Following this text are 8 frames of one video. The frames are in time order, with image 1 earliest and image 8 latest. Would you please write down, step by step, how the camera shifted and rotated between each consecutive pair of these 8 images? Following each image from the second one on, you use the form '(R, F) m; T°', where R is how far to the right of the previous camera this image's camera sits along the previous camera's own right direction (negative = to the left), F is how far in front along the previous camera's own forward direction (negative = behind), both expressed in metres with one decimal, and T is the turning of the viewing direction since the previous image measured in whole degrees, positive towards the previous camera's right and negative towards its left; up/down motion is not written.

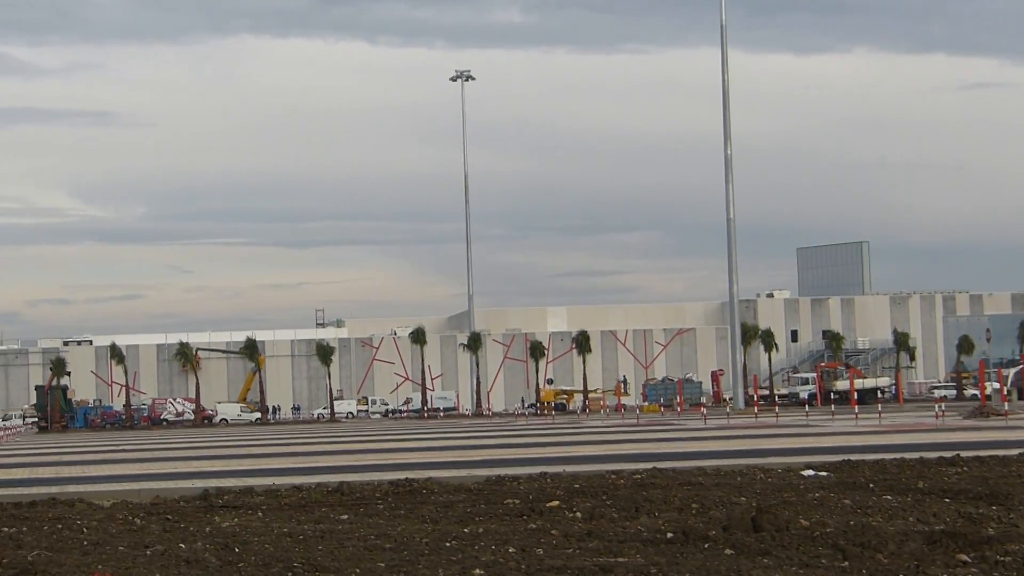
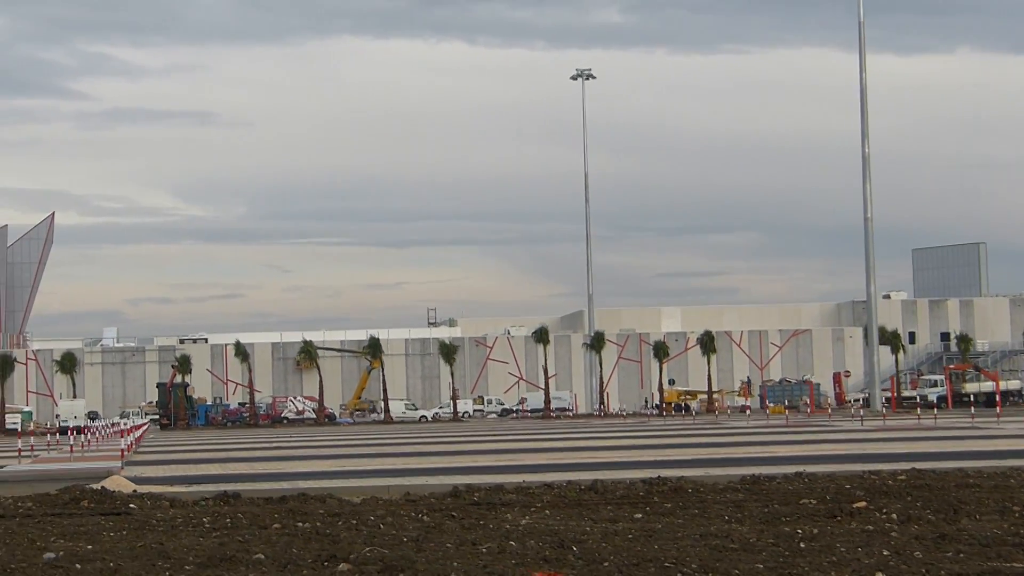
(-1.0, +0.3) m; -3°
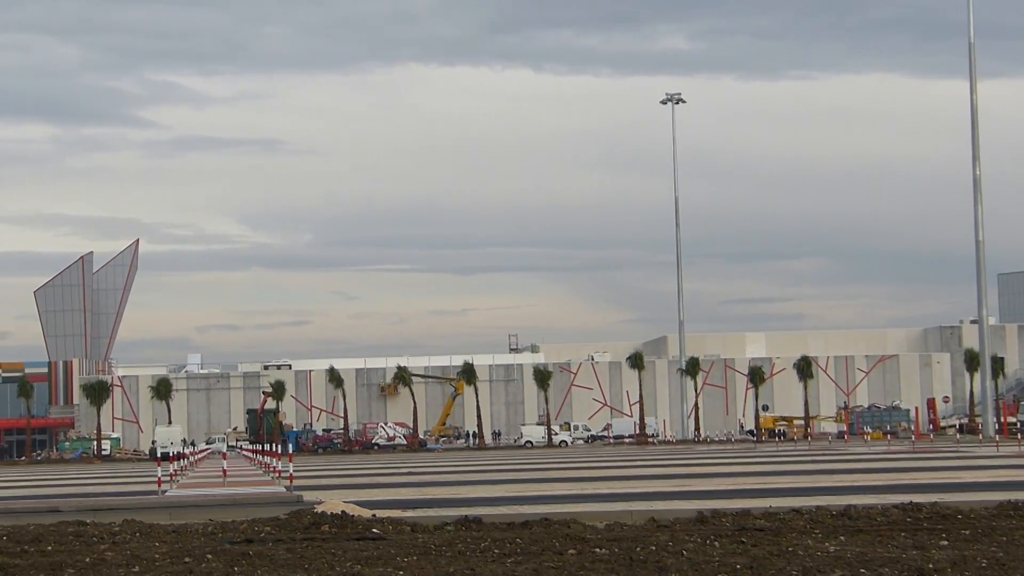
(-1.1, +0.3) m; -2°
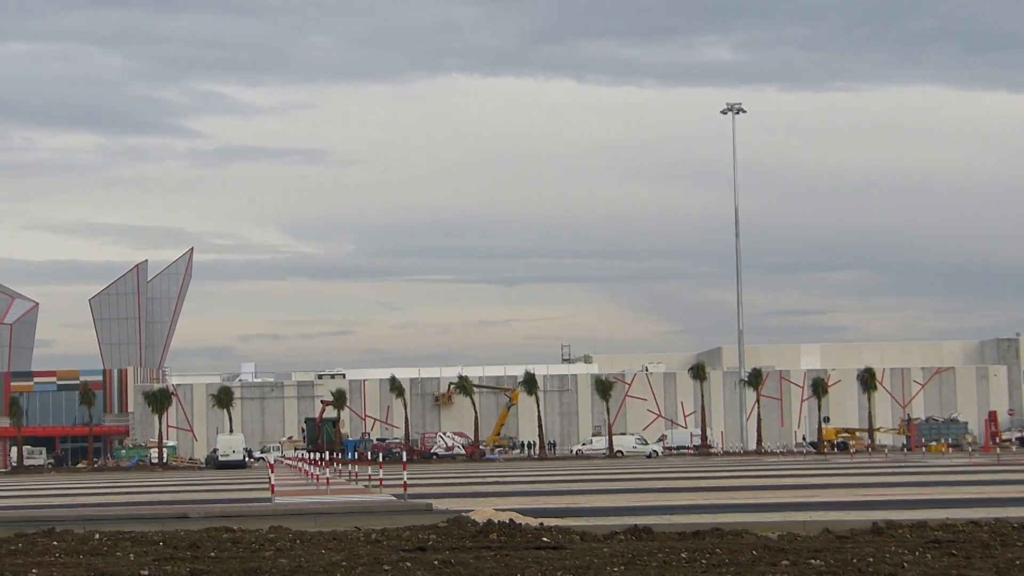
(-0.7, +0.3) m; -1°
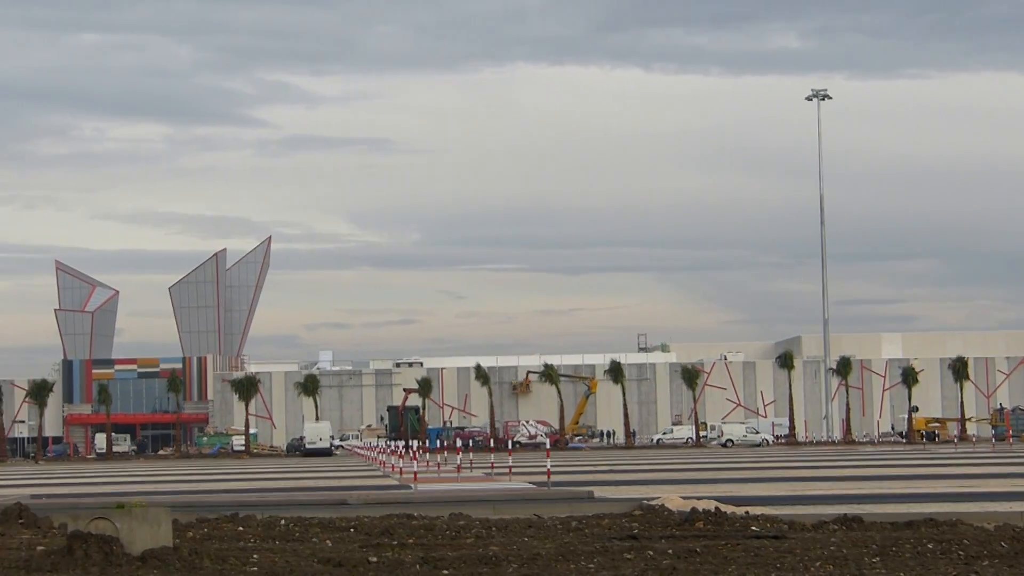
(-0.8, +0.3) m; -2°
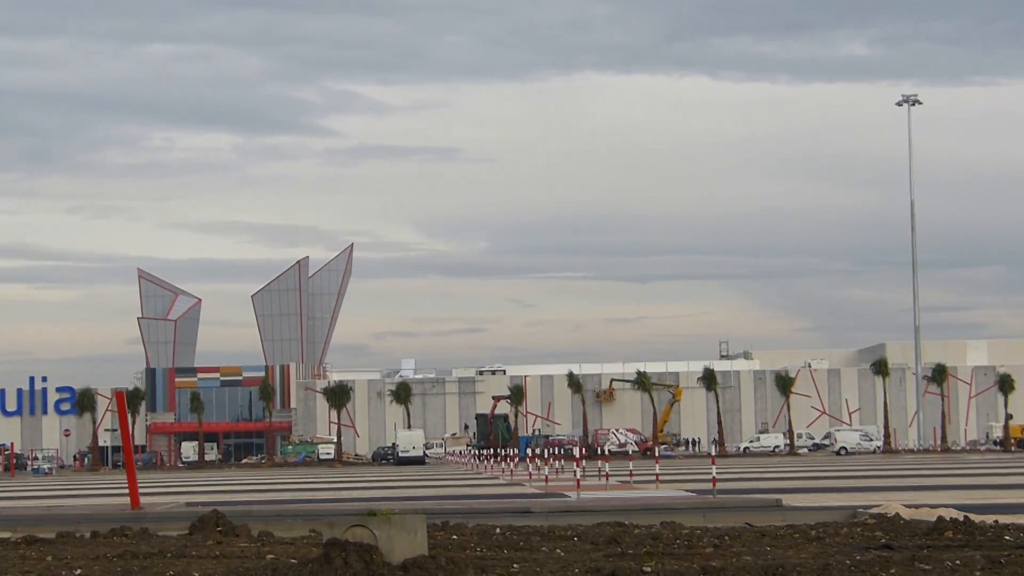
(-0.9, +0.3) m; -2°
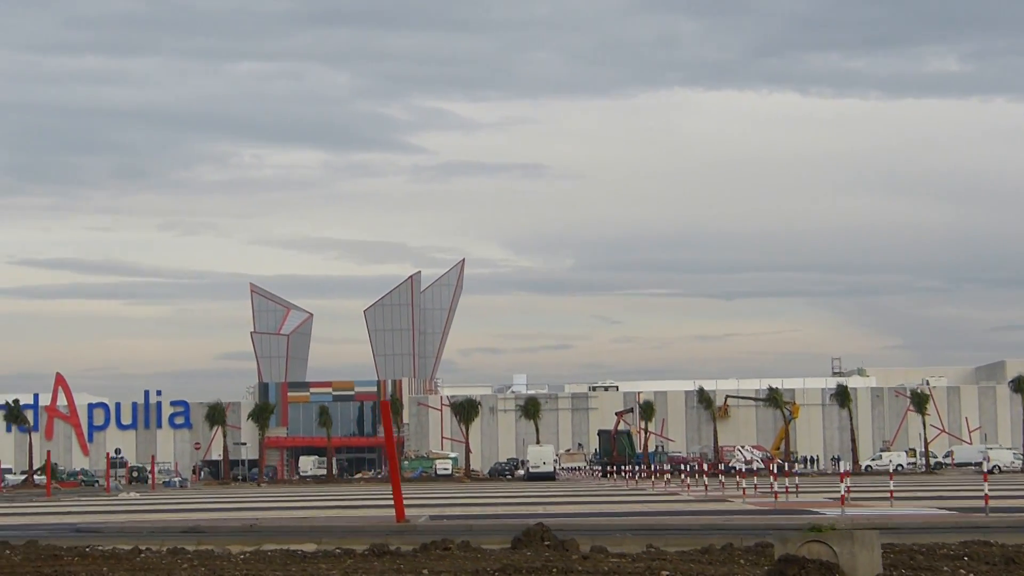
(-1.6, +0.7) m; -3°
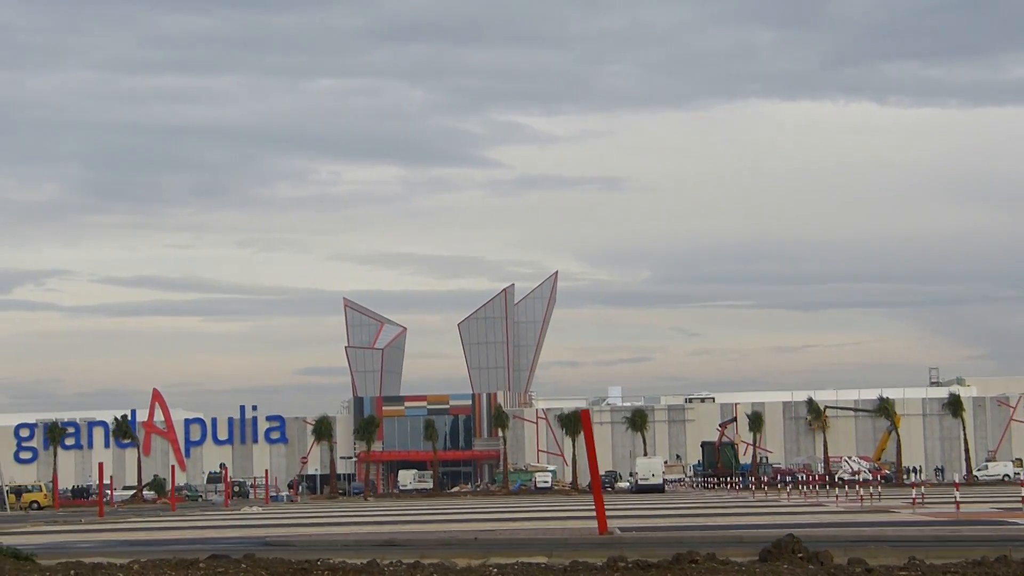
(-1.0, +0.5) m; -3°
